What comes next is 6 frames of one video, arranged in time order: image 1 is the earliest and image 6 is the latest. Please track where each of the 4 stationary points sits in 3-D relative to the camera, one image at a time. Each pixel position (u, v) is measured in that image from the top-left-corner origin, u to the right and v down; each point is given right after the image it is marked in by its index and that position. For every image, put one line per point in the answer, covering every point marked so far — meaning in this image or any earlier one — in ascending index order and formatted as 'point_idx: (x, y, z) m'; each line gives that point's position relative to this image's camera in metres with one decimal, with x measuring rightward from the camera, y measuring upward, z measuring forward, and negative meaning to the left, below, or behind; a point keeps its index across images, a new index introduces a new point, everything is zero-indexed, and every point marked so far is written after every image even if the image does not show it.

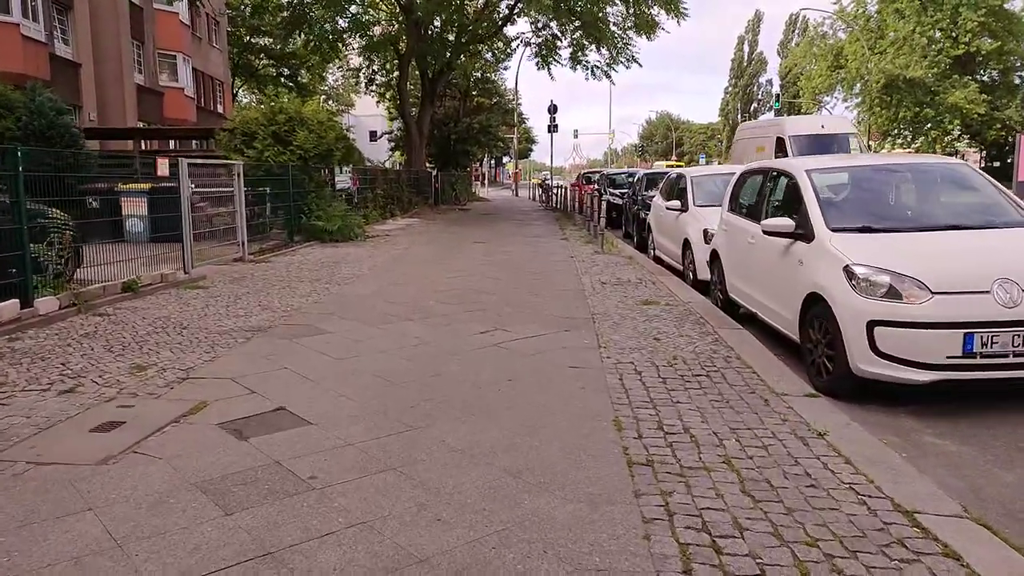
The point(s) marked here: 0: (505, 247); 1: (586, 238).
0: (-0.1, +0.9, +13.9) m
1: (+1.7, +1.2, +15.3) m
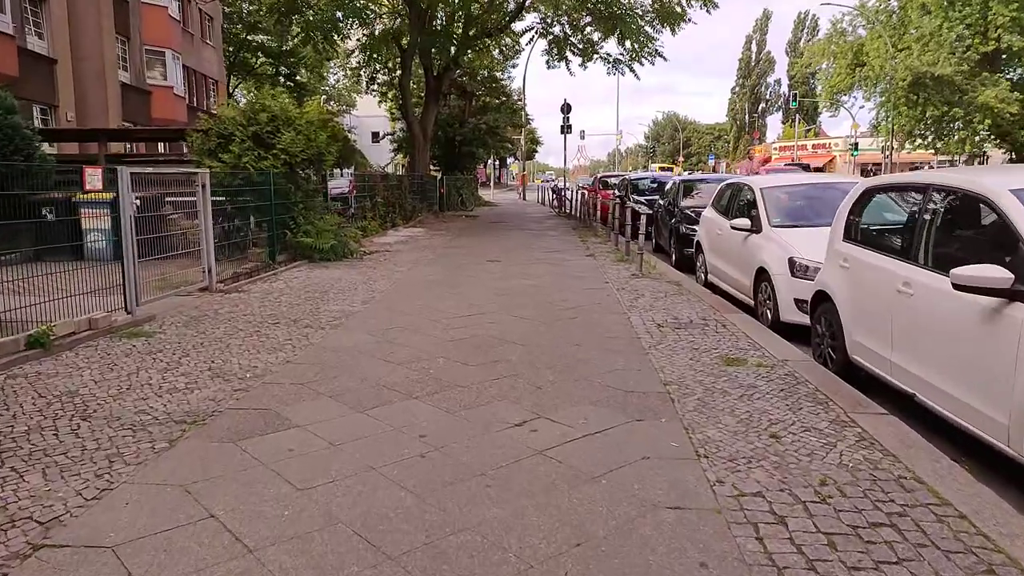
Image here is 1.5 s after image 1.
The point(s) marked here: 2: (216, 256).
0: (+0.2, +0.4, +11.9) m
1: (+2.1, +0.7, +13.3) m
2: (-4.5, +0.5, +10.0) m
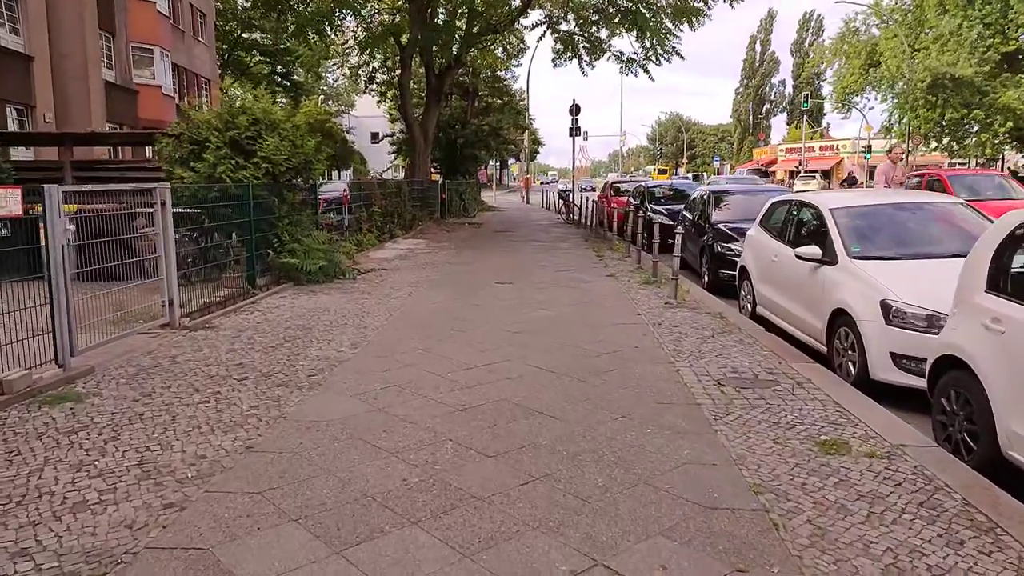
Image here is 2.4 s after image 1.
0: (+0.5, -0.1, +10.5) m
1: (+2.3, +0.2, +11.9) m
2: (-4.3, 0.0, +8.6) m
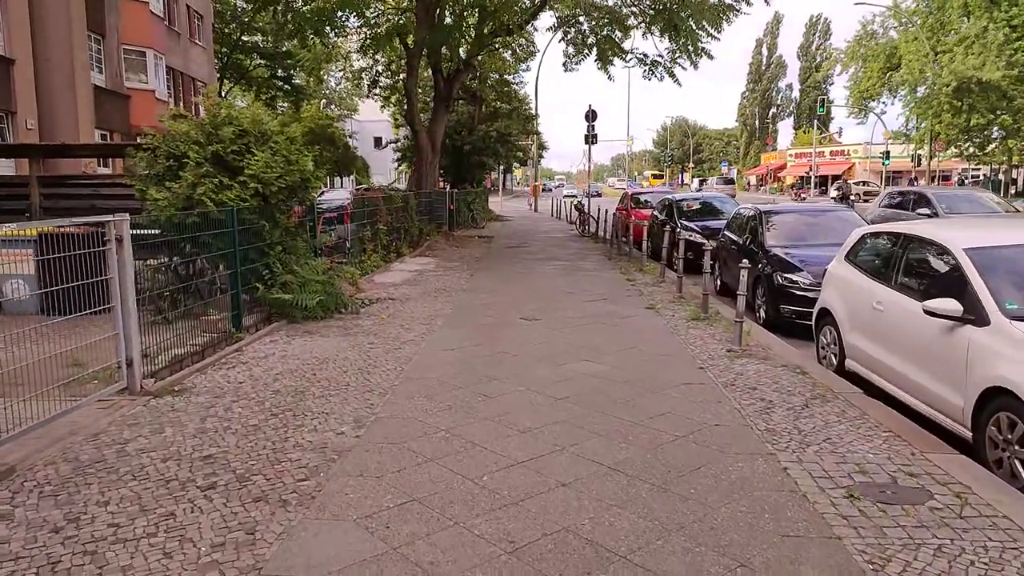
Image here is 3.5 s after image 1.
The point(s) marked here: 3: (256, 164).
0: (+0.9, -0.6, +9.0) m
1: (+2.8, -0.3, +10.3) m
2: (-3.9, -0.5, +7.1) m
3: (-3.5, +1.7, +8.9) m
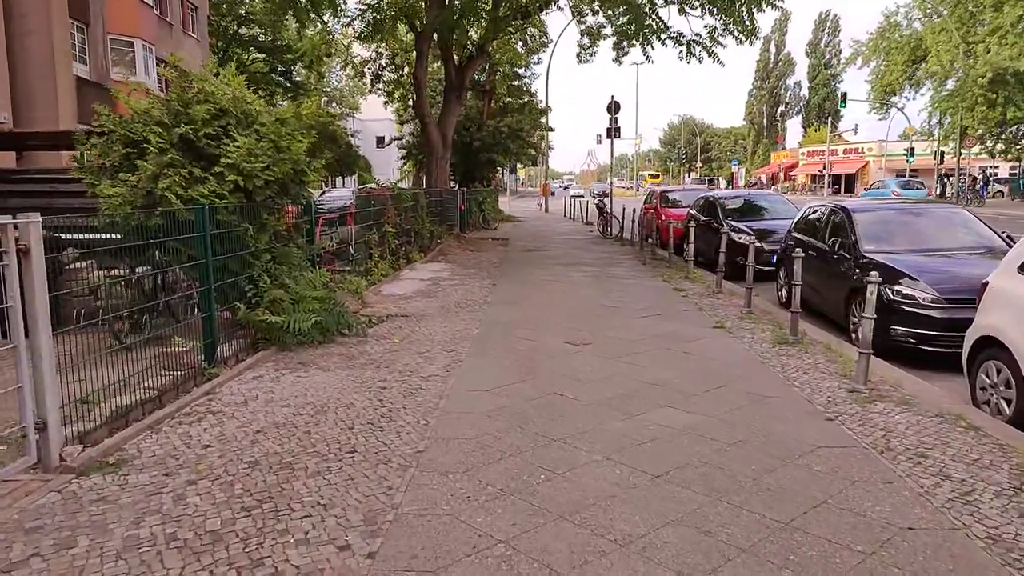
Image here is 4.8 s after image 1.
0: (+1.4, -0.8, +7.1) m
1: (+3.3, -0.5, +8.5) m
2: (-3.4, -0.7, +5.2) m
3: (-3.0, +1.5, +7.0) m
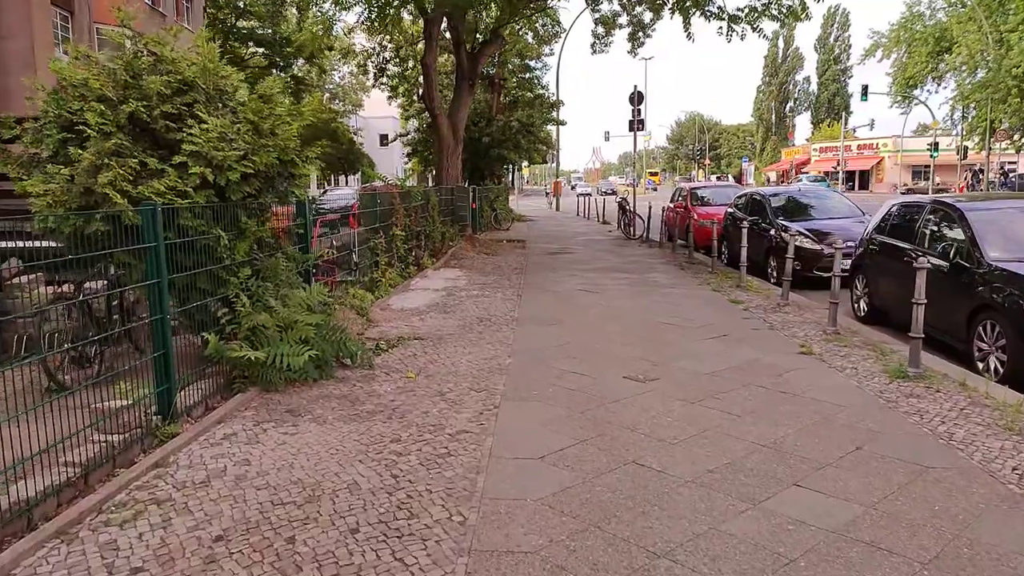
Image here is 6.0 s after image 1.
0: (+1.8, -1.0, +5.4) m
1: (+3.7, -0.7, +6.8) m
2: (-2.9, -0.9, +3.6) m
3: (-2.6, +1.3, +5.4) m
